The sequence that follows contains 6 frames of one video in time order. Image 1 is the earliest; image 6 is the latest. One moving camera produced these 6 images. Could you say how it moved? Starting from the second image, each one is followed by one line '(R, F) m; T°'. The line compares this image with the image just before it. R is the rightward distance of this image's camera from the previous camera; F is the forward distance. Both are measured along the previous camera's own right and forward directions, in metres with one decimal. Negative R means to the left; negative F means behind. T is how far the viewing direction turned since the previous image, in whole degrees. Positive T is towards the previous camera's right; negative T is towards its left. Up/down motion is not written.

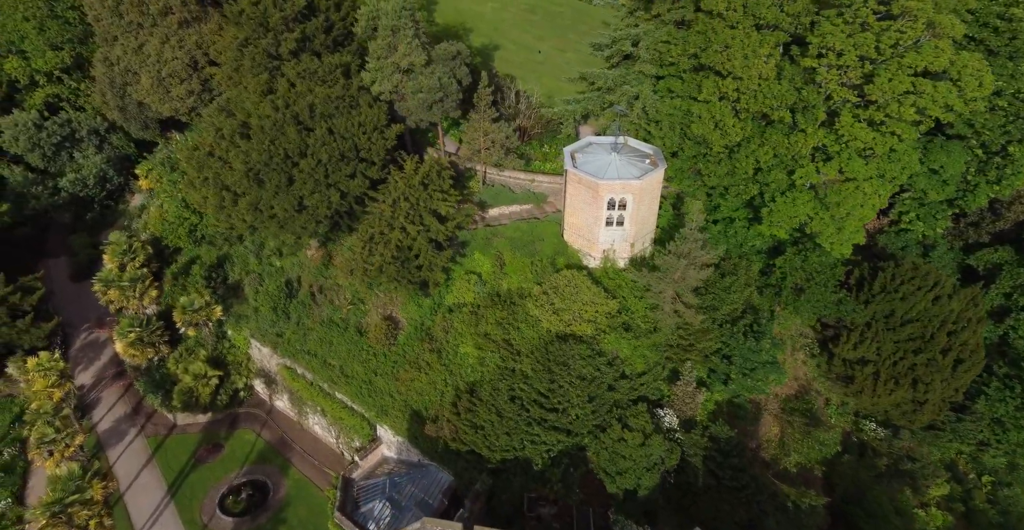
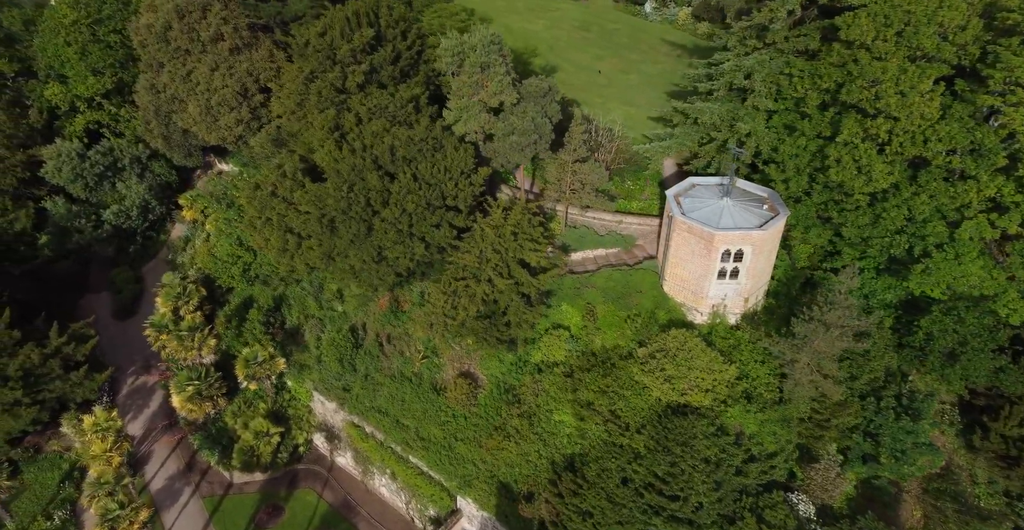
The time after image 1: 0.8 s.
(-2.9, +2.9) m; -2°
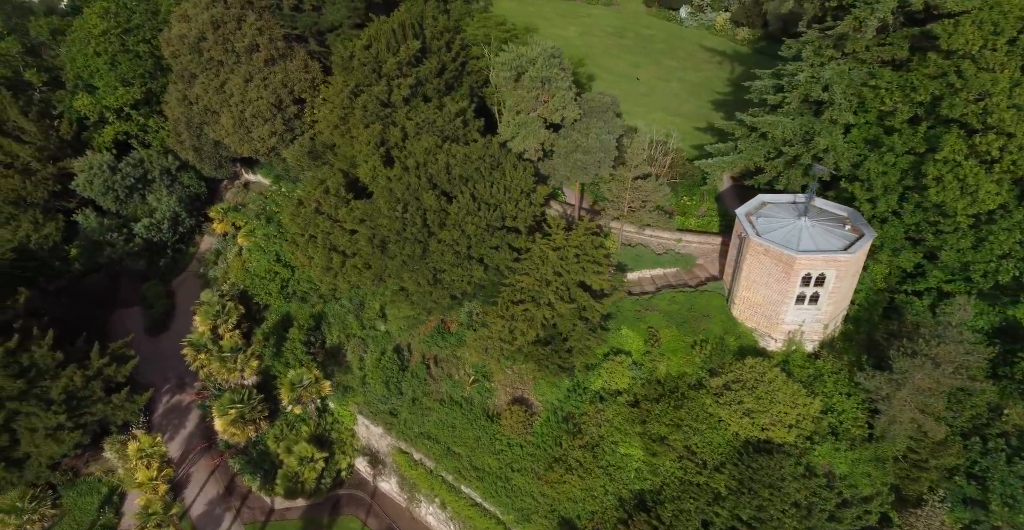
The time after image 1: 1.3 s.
(-1.7, +1.4) m; -2°
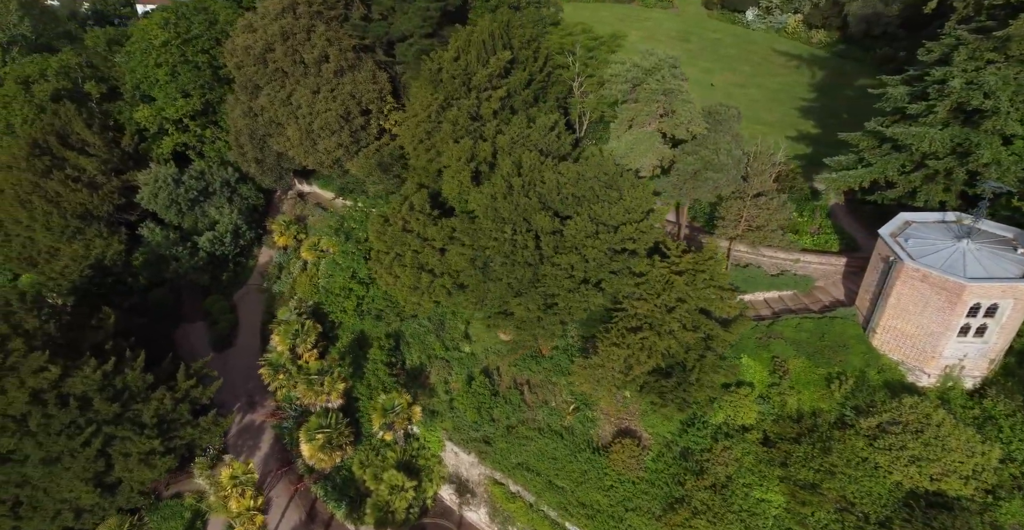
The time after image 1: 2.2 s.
(-3.1, +1.7) m; -3°
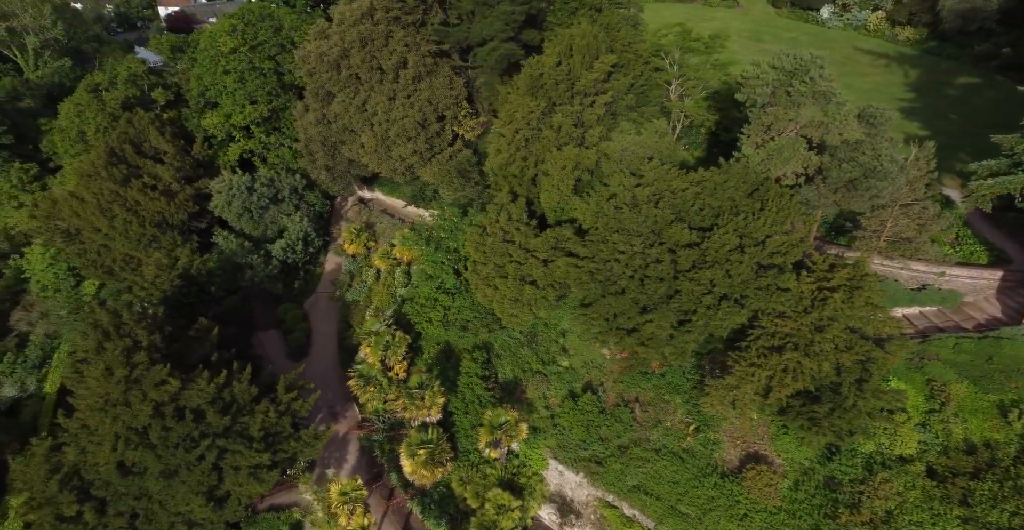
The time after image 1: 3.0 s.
(-3.5, +1.2) m; -3°
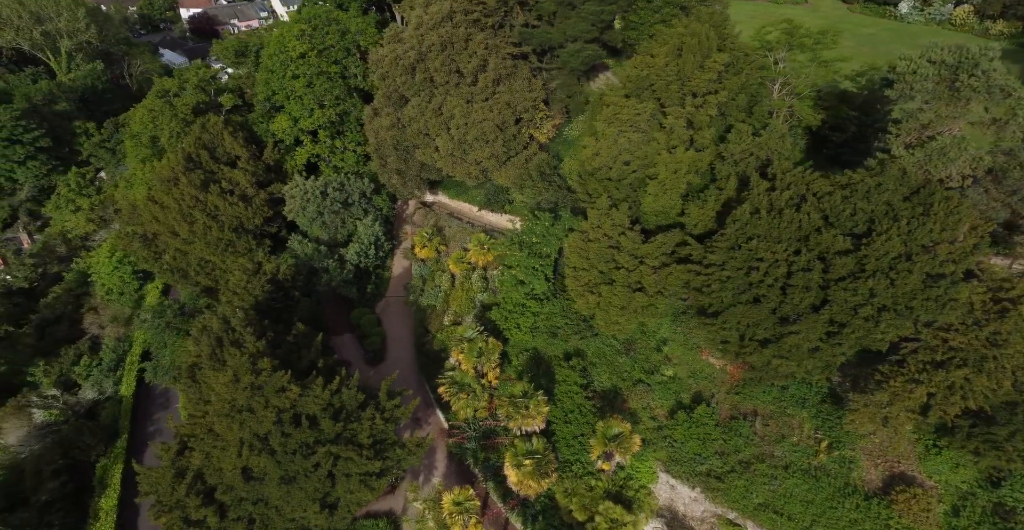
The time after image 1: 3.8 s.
(-3.6, +0.9) m; -3°
